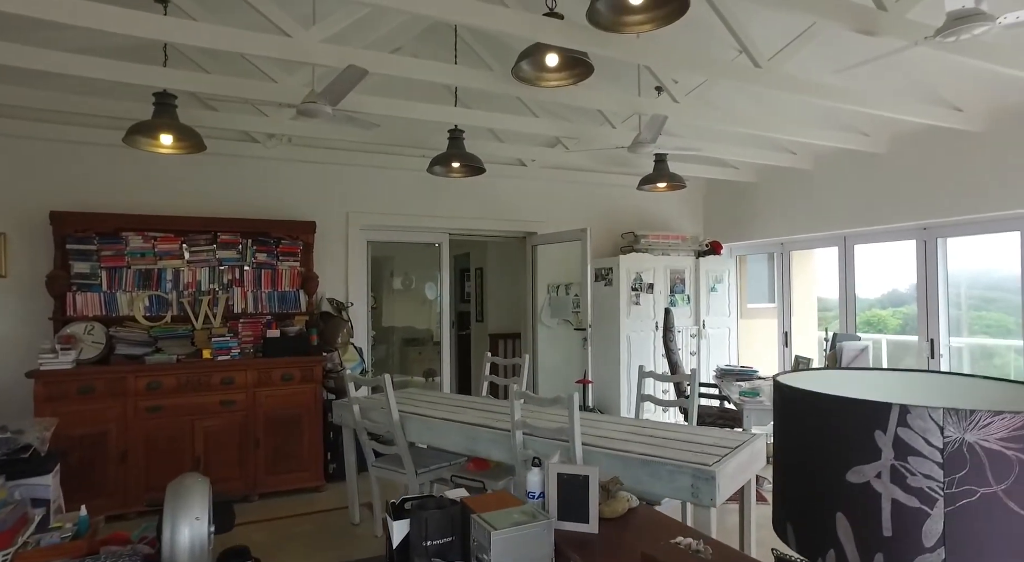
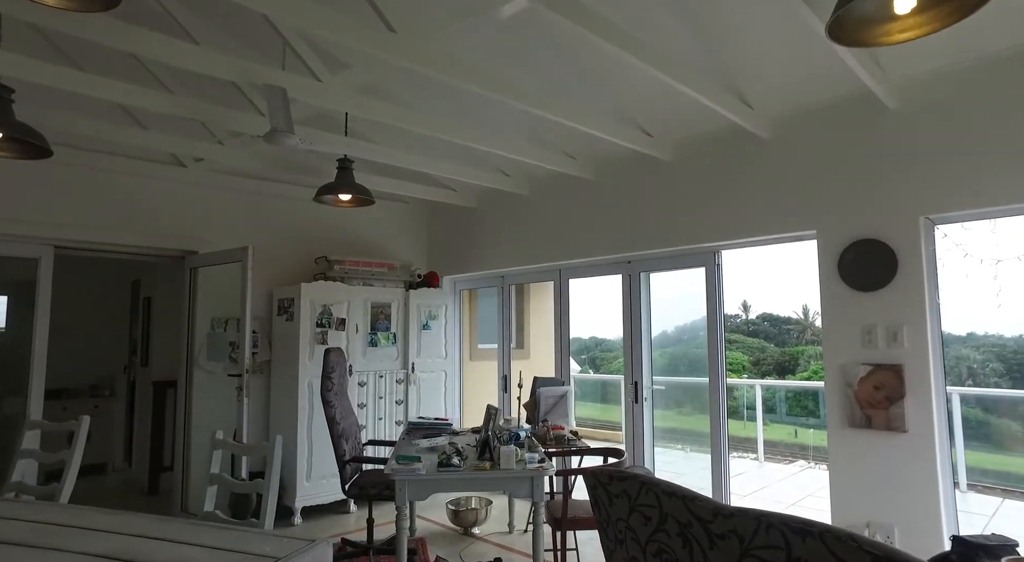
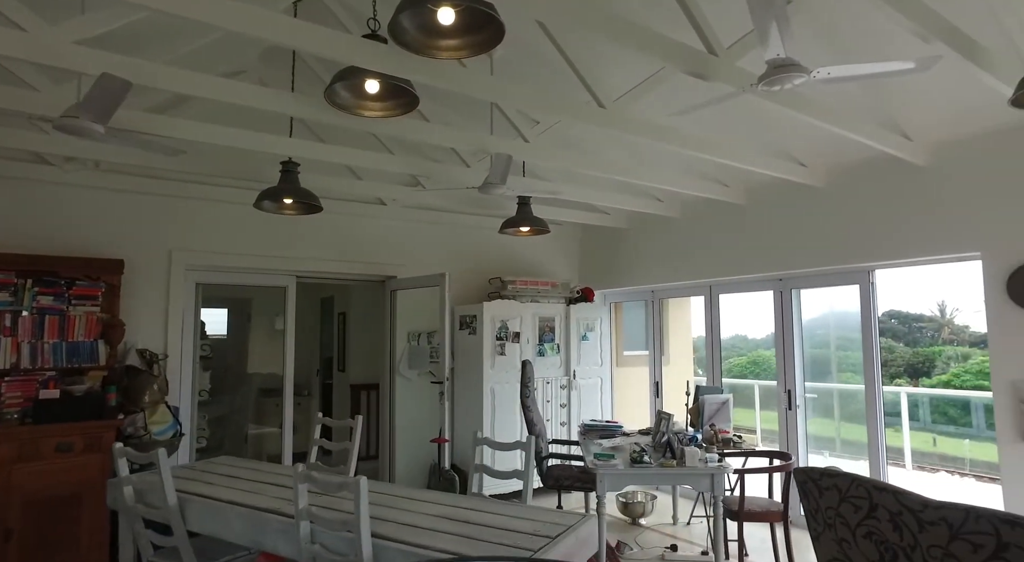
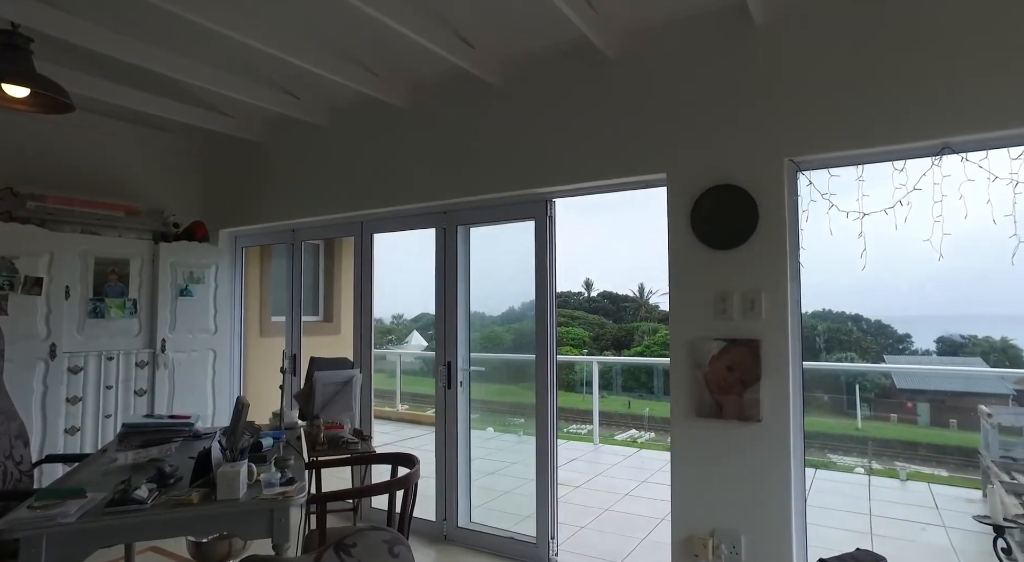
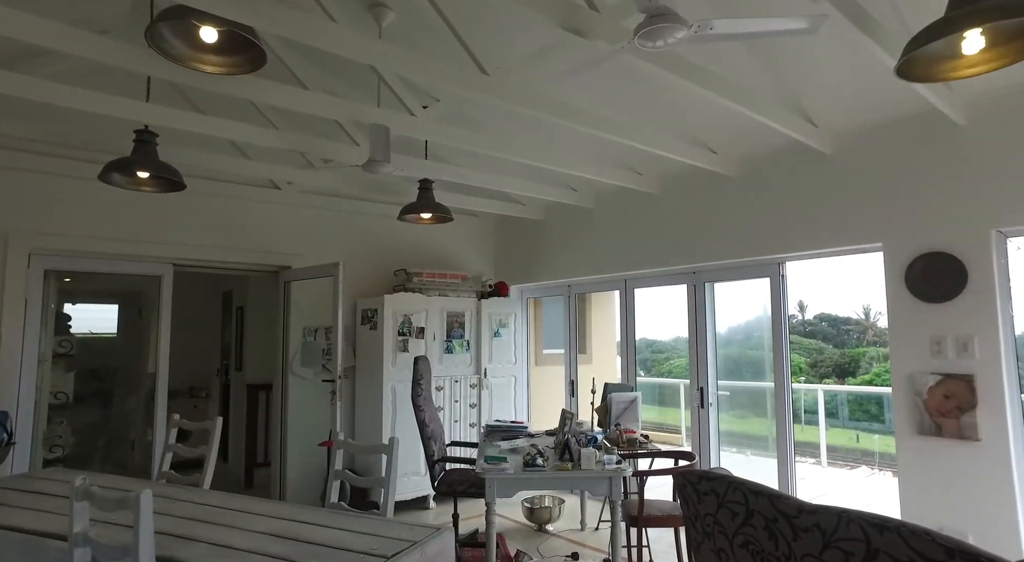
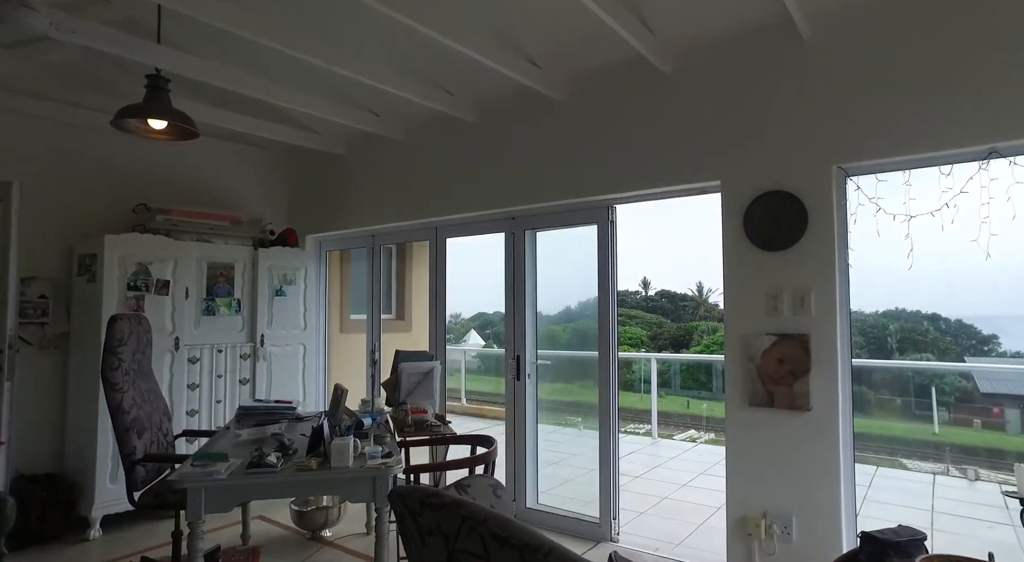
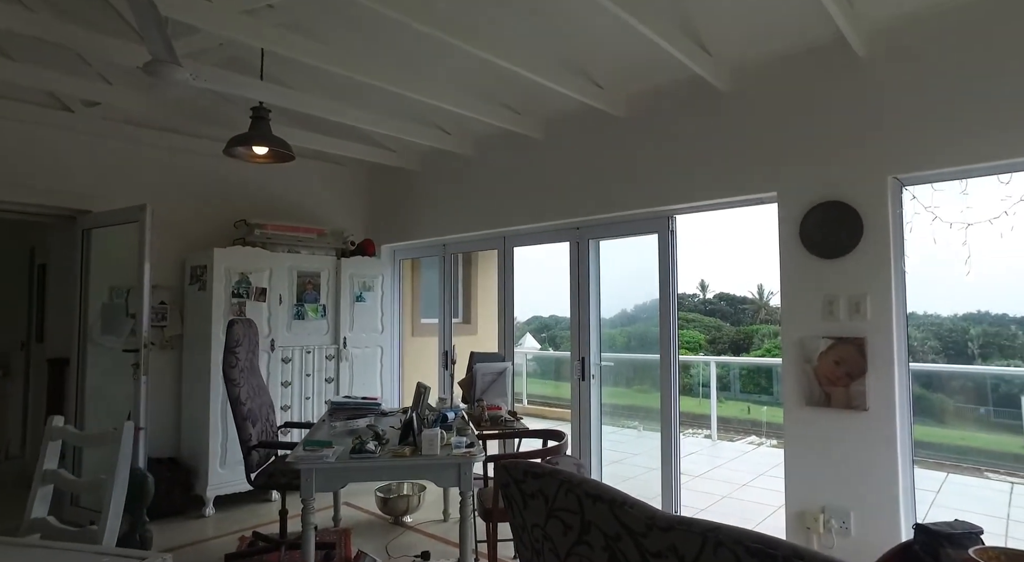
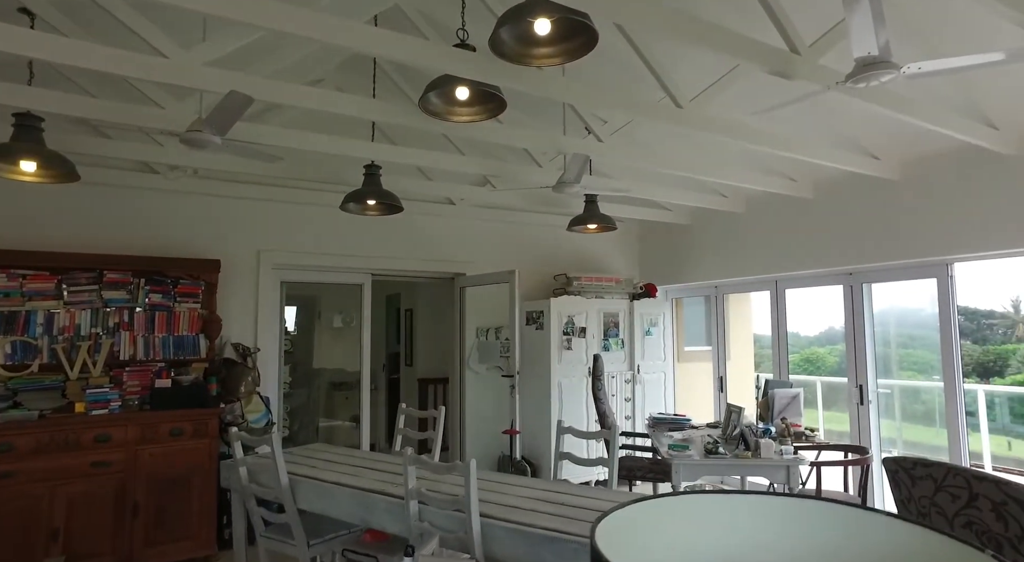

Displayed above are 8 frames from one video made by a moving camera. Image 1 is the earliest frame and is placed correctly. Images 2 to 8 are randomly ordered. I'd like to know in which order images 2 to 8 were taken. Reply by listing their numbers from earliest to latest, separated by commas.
8, 3, 5, 2, 7, 6, 4
